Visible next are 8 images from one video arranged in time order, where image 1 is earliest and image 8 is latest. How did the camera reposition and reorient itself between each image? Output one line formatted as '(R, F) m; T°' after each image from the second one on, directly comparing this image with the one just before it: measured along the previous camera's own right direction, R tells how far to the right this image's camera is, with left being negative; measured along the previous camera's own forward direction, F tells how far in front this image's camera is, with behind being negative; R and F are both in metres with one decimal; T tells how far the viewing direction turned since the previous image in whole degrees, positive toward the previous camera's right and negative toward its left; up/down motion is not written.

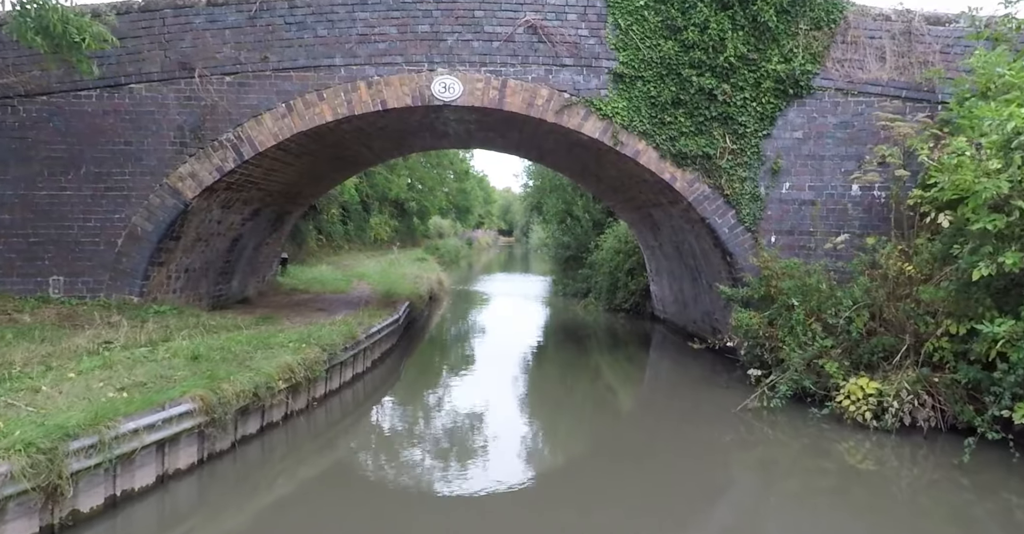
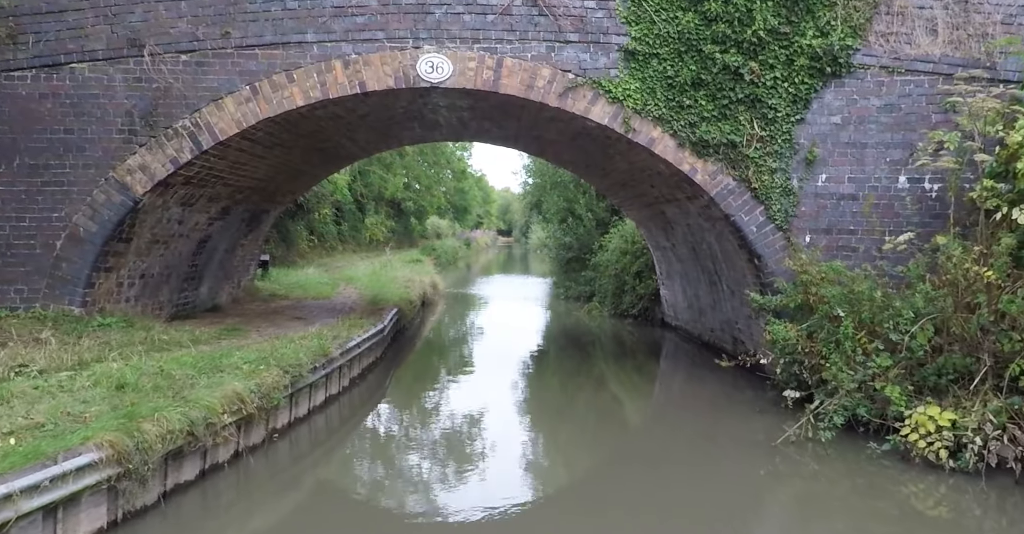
(0.0, +1.0) m; 0°
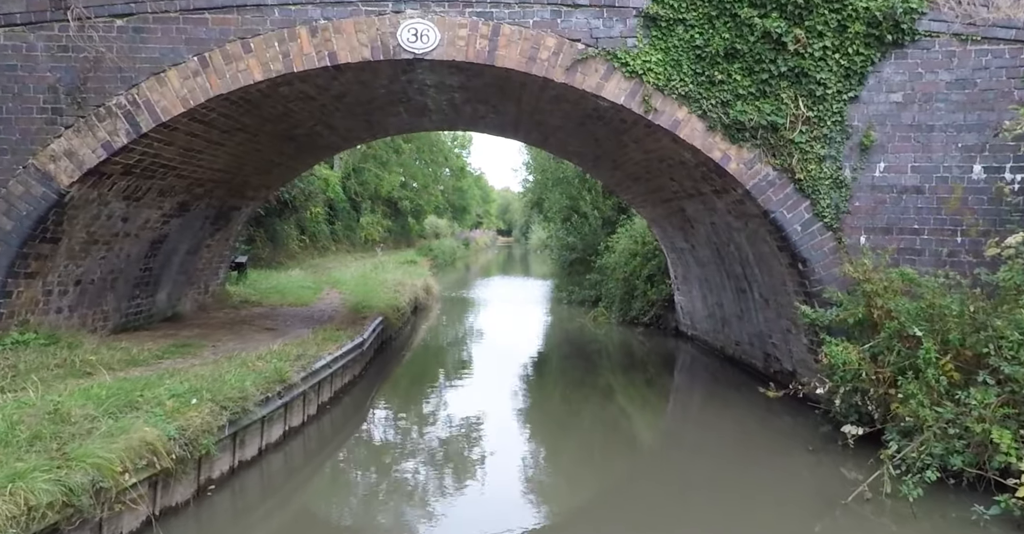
(0.0, +1.1) m; 0°
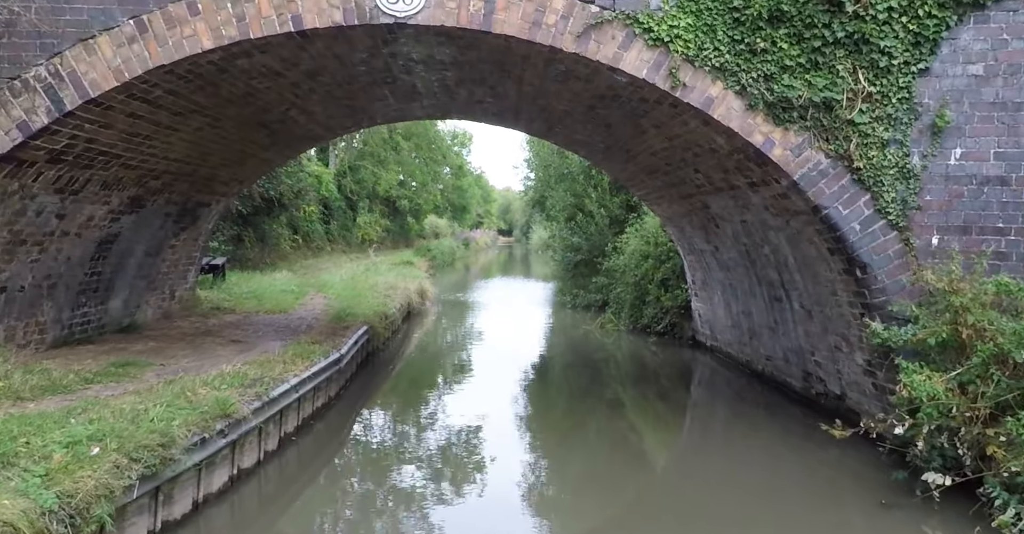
(0.0, +1.0) m; 0°
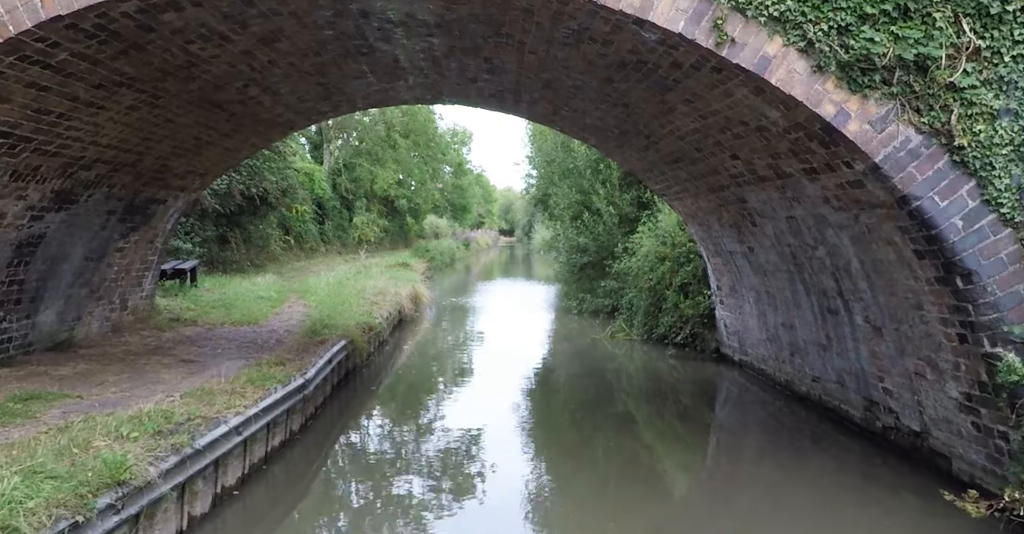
(0.0, +1.1) m; 0°
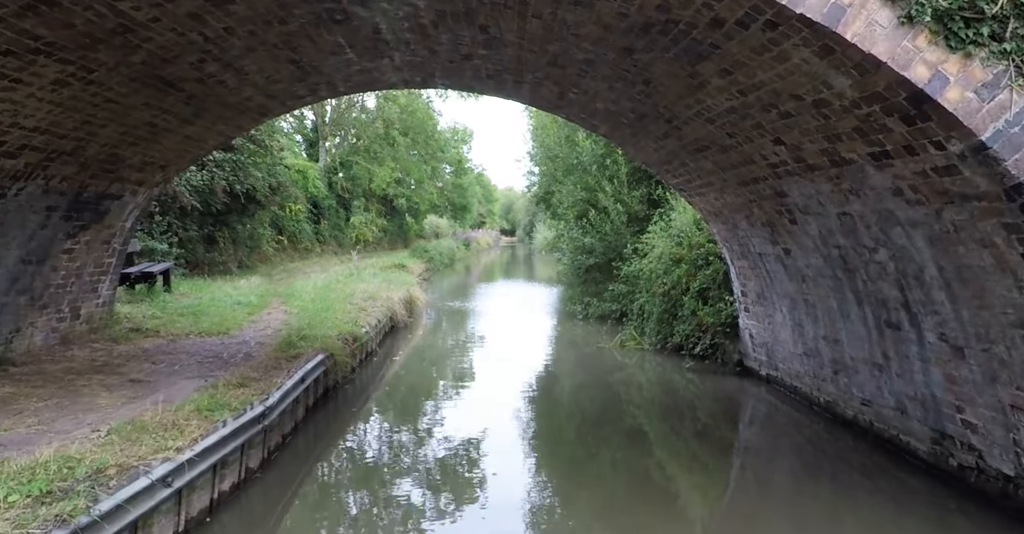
(0.0, +0.9) m; 0°
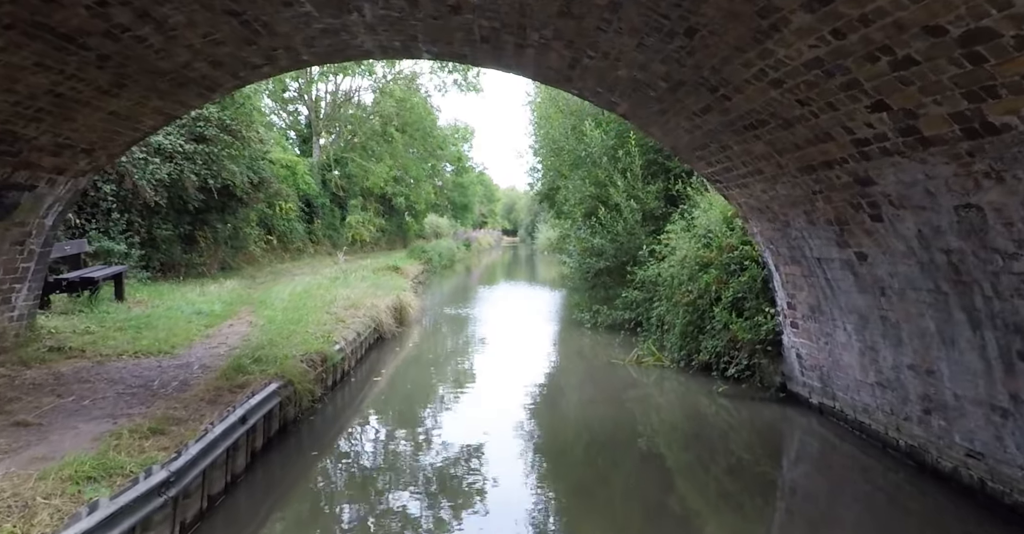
(0.0, +1.2) m; 0°
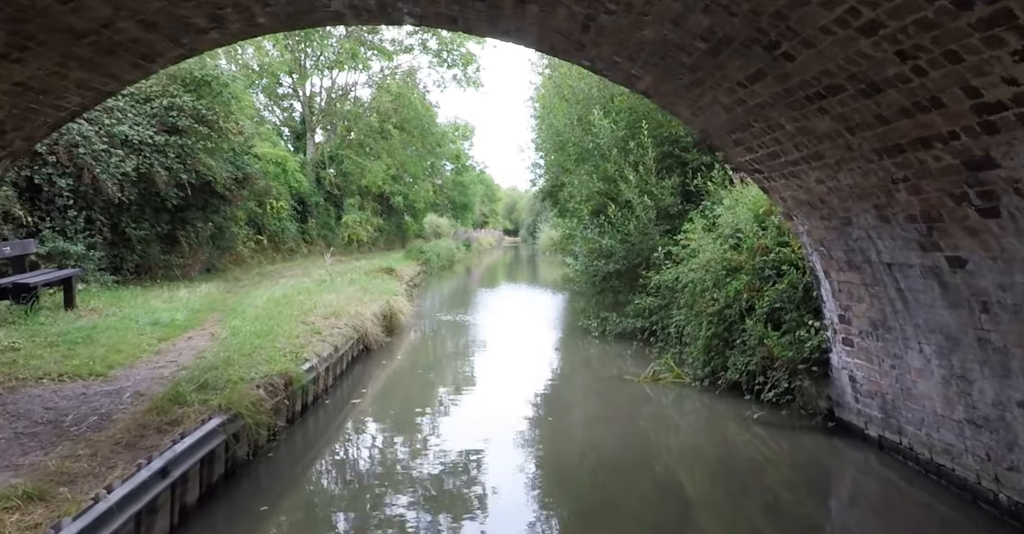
(0.0, +1.0) m; 0°
